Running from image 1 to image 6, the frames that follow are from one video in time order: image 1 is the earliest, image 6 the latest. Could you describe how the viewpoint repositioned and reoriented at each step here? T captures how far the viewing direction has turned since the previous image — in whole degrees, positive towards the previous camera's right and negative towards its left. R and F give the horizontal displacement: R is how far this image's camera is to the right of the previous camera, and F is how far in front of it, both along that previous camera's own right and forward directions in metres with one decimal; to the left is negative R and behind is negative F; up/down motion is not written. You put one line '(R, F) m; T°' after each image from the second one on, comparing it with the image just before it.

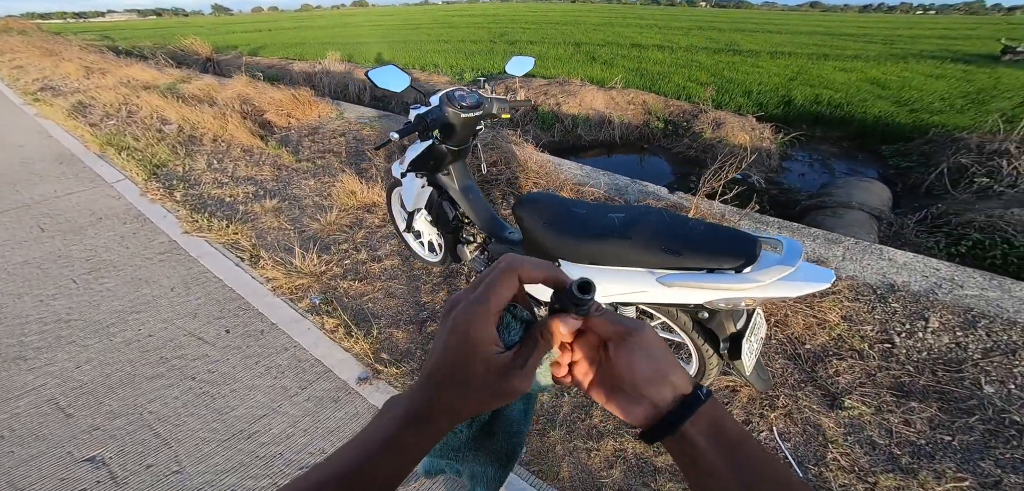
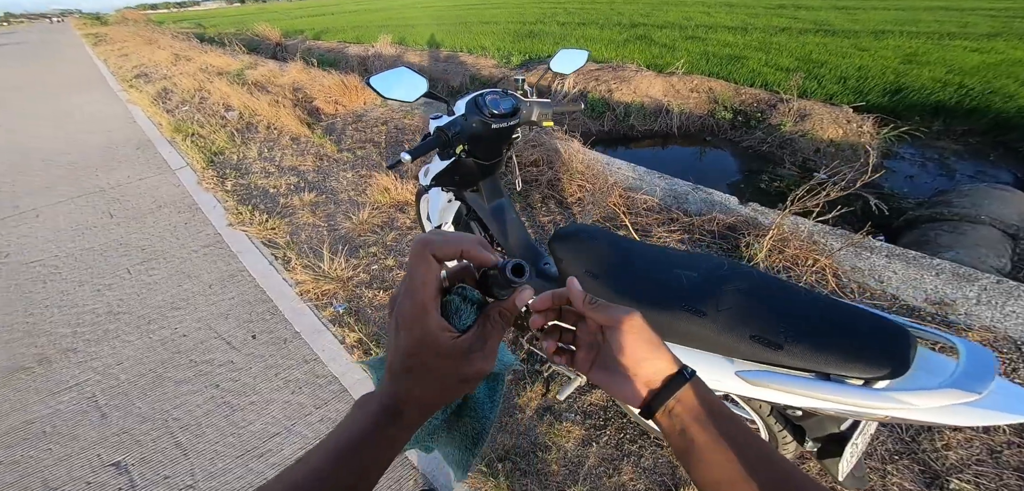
(+0.1, +0.5) m; -7°
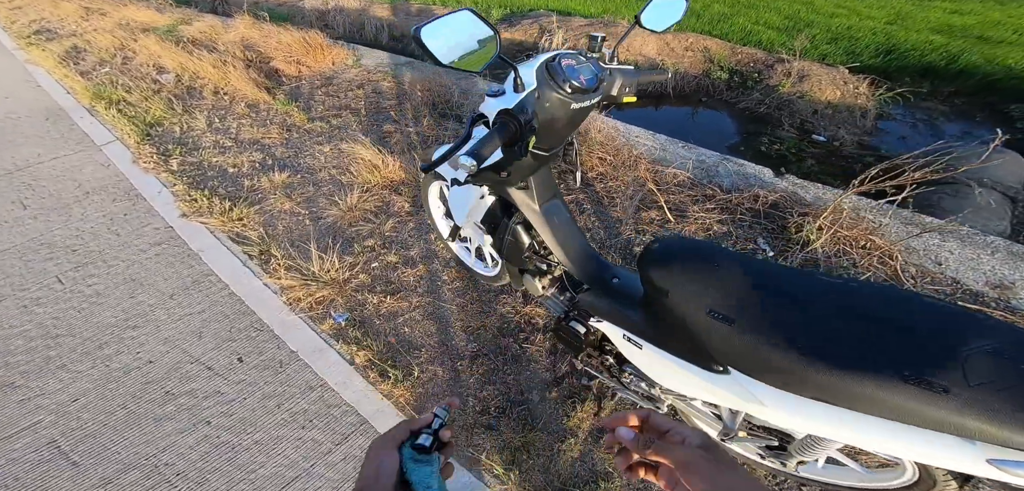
(-0.5, +0.6) m; +5°
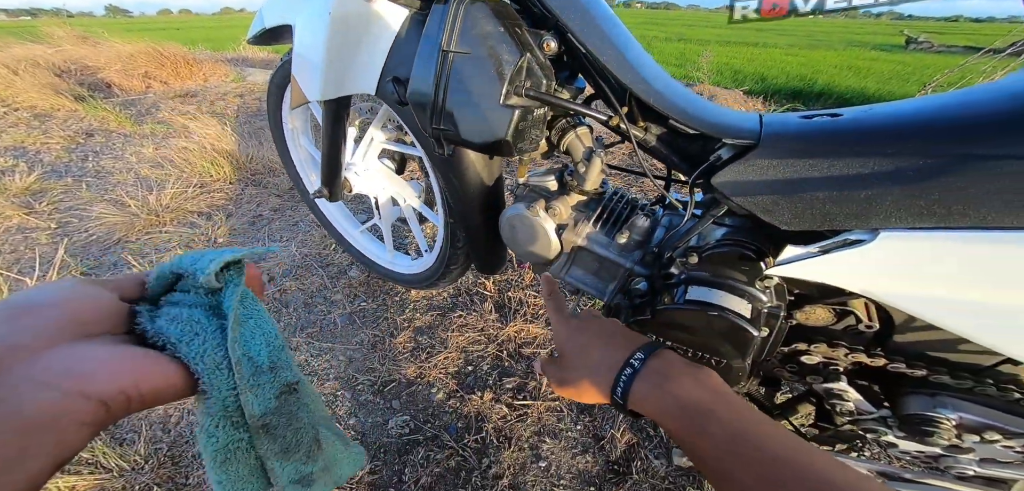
(-0.1, +1.6) m; +9°
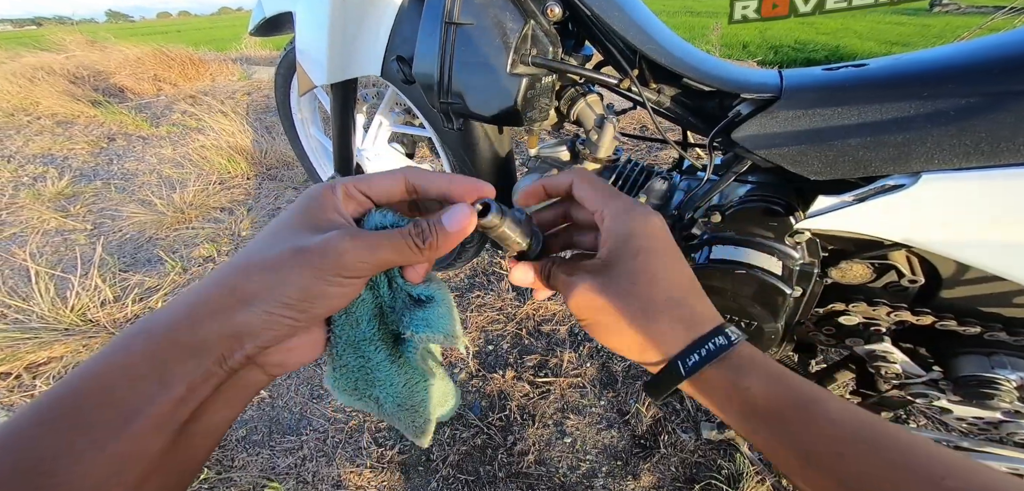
(0.0, 0.0) m; -2°
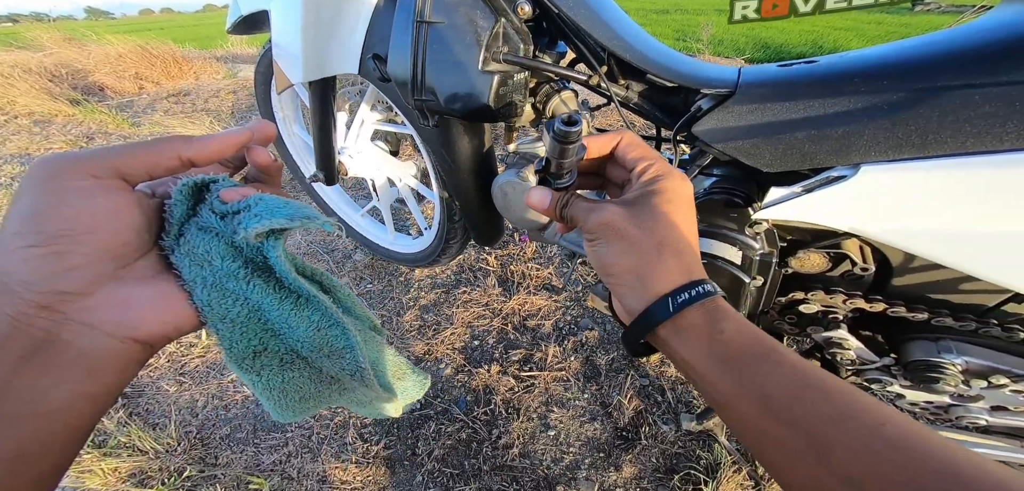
(0.0, 0.0) m; +1°
